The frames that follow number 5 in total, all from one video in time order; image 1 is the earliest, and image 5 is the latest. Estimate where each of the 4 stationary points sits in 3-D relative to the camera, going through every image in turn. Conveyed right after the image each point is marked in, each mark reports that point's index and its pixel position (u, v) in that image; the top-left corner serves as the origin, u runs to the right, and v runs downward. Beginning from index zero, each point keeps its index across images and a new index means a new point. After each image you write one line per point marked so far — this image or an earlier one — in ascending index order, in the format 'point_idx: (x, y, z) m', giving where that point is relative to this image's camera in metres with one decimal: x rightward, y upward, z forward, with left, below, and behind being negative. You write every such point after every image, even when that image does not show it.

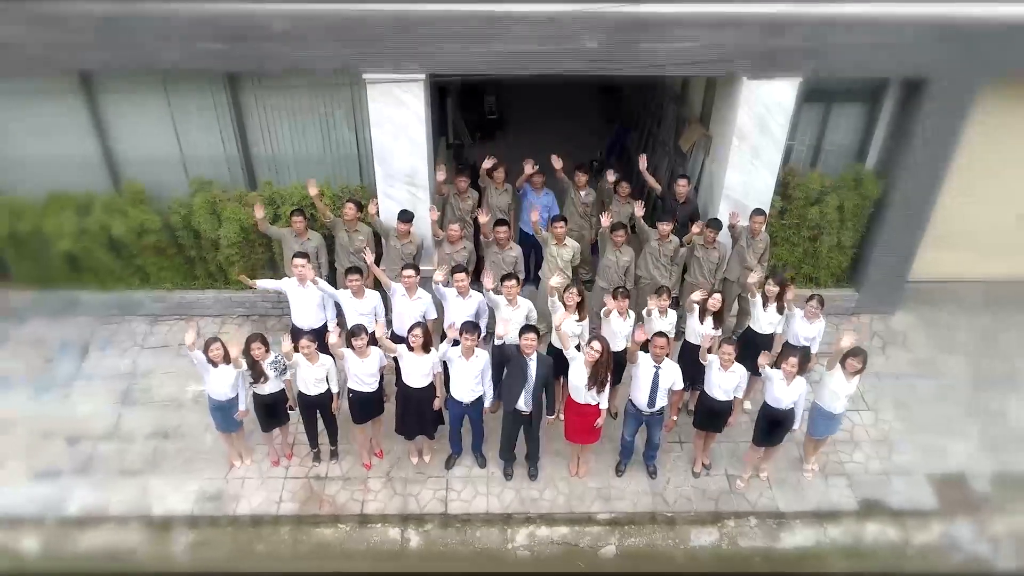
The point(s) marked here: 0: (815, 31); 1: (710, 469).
0: (+2.3, +1.9, +5.6) m
1: (+1.5, -1.4, +5.8) m
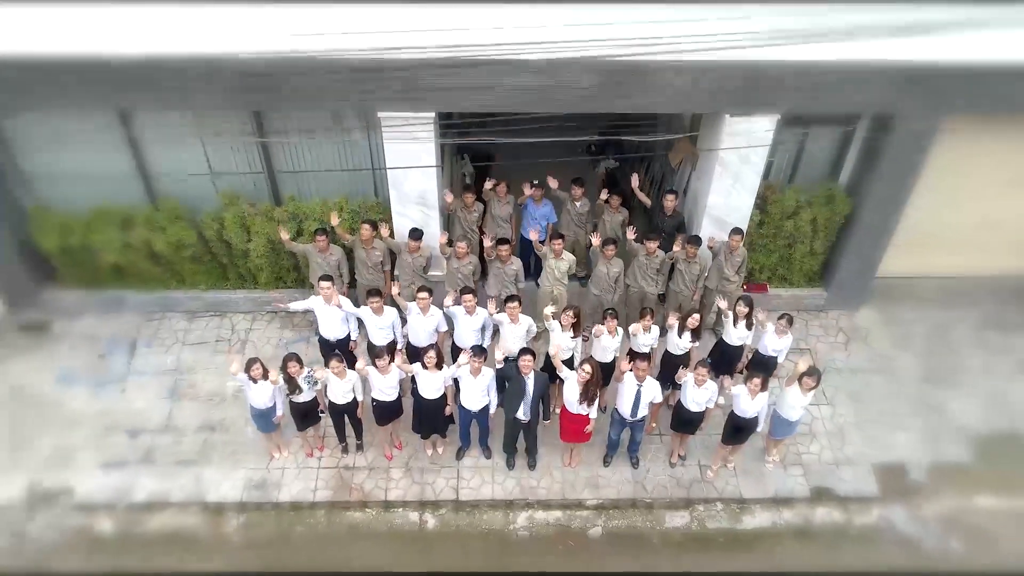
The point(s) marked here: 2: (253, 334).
0: (+2.3, +1.7, +6.1) m
1: (+1.6, -1.5, +6.7) m
2: (-2.6, -0.5, +7.6) m
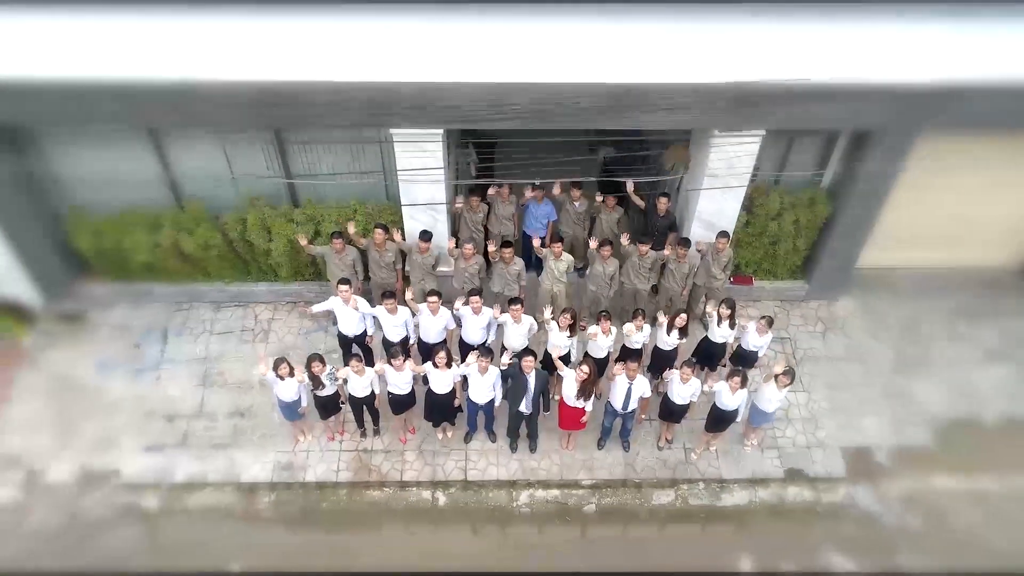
0: (+2.3, +1.7, +6.5) m
1: (+1.6, -1.5, +7.4) m
2: (-2.6, -0.4, +8.2) m
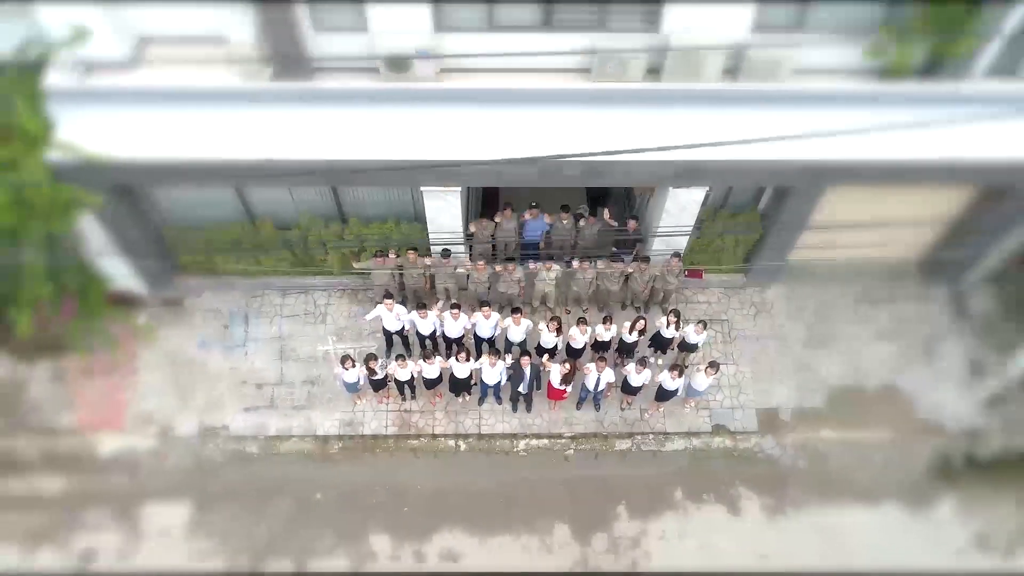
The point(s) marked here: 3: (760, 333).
0: (+2.3, +1.4, +8.5) m
1: (+1.6, -1.6, +10.0) m
2: (-2.6, -0.3, +10.6) m
3: (+3.4, -0.6, +10.4) m
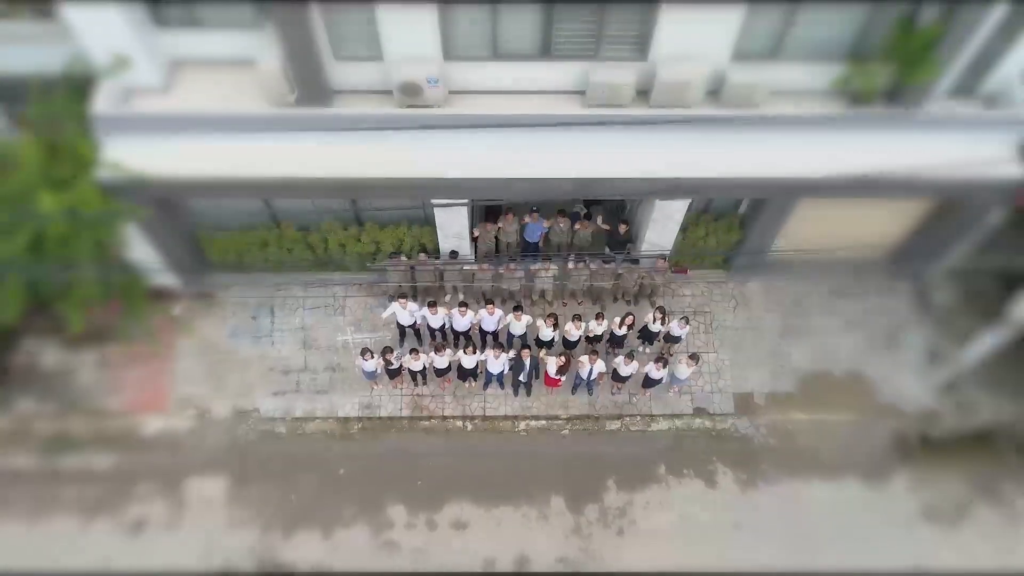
0: (+2.3, +1.3, +9.4) m
1: (+1.6, -1.5, +11.2) m
2: (-2.5, -0.2, +11.6) m
3: (+3.5, -0.6, +11.5) m
